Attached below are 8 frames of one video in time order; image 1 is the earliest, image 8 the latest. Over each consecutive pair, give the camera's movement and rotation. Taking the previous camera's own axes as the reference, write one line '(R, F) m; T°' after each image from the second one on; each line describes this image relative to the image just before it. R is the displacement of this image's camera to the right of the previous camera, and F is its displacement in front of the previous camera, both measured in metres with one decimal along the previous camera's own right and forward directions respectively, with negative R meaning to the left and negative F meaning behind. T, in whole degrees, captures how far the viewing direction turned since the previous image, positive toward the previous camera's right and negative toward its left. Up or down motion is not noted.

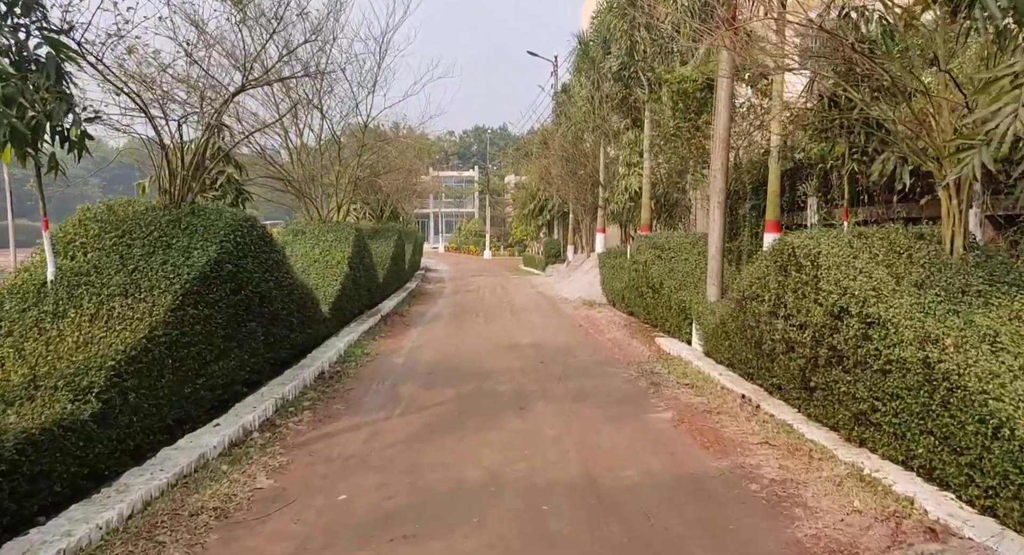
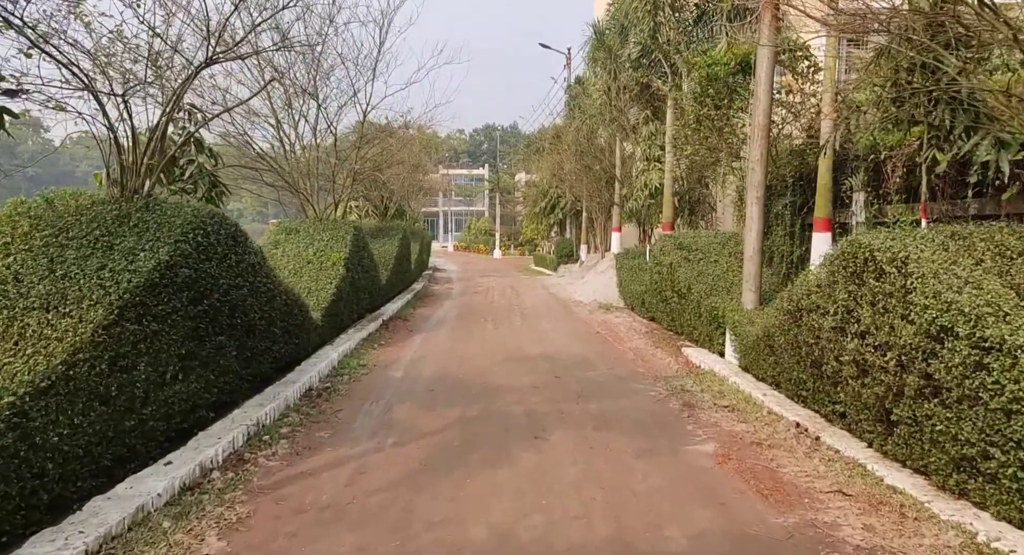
(0.0, +1.0) m; -1°
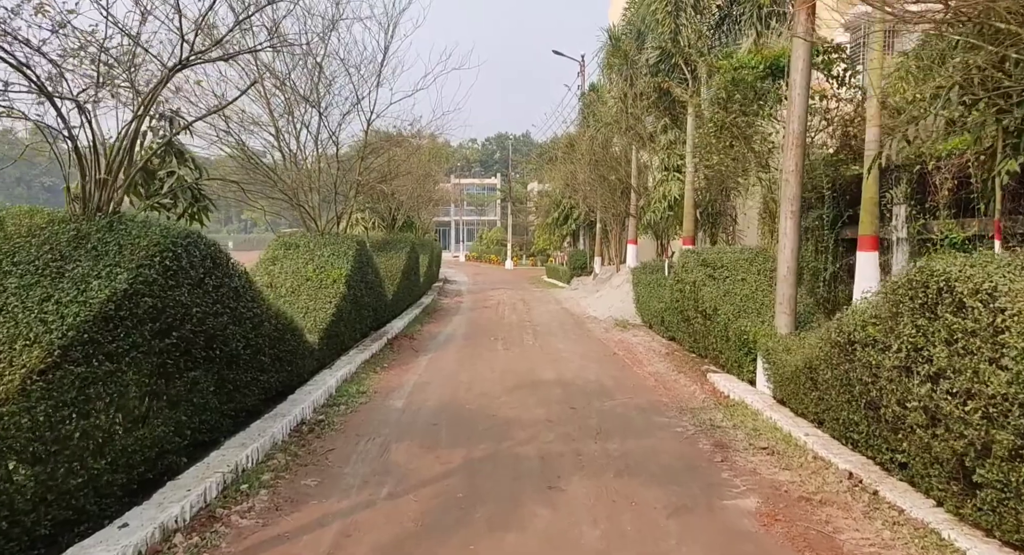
(0.0, +0.7) m; -1°
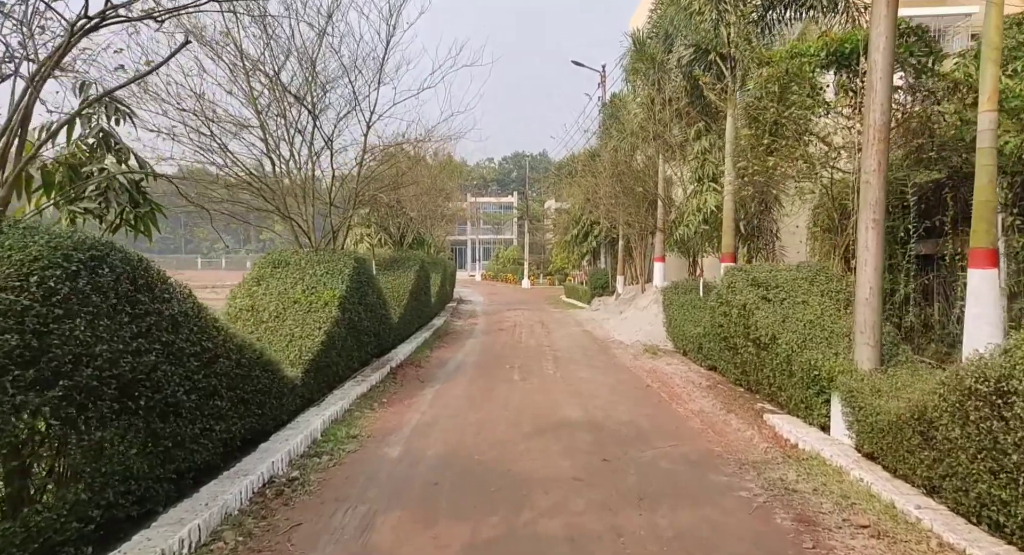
(0.0, +1.4) m; -1°
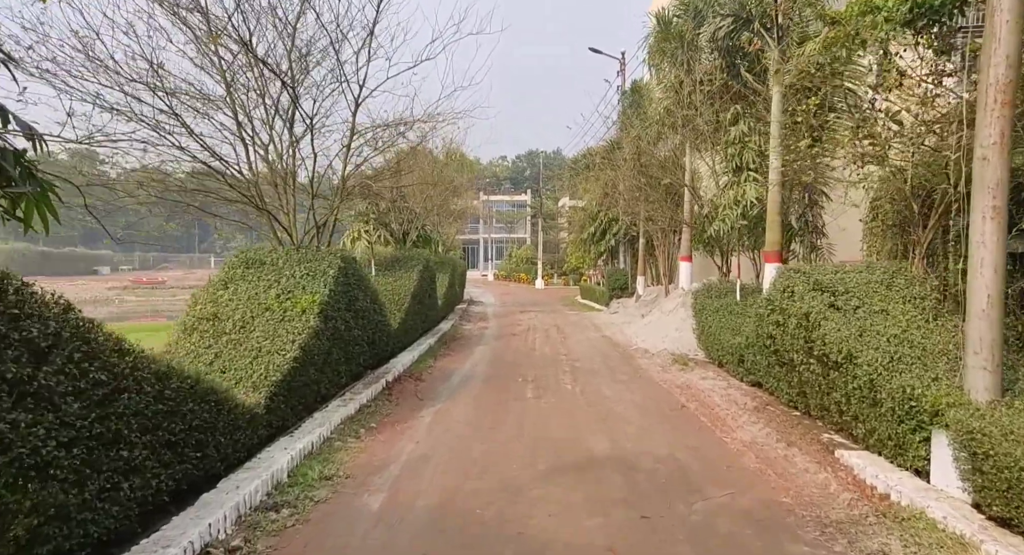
(0.0, +1.4) m; -1°
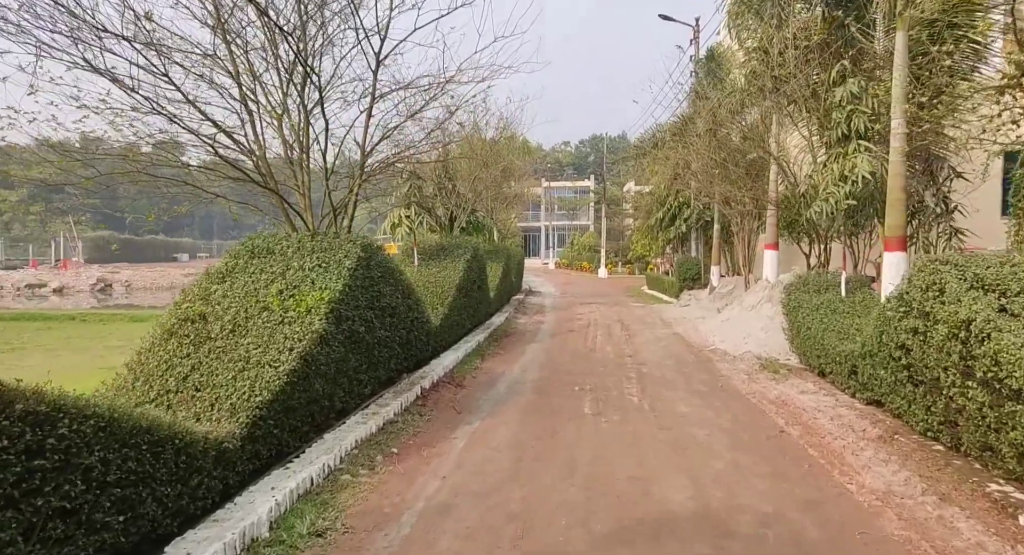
(+0.1, +1.6) m; -5°
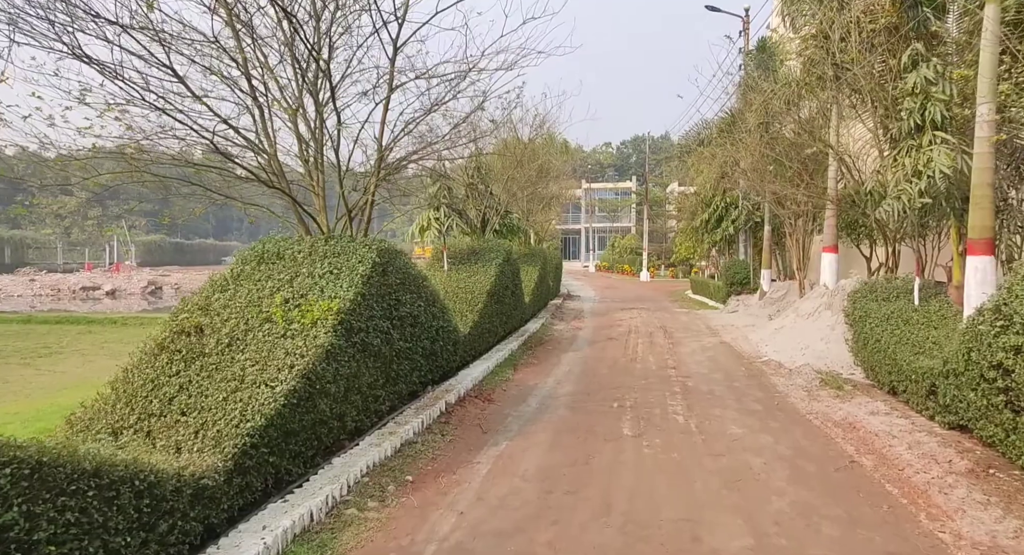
(+0.1, +0.7) m; -3°
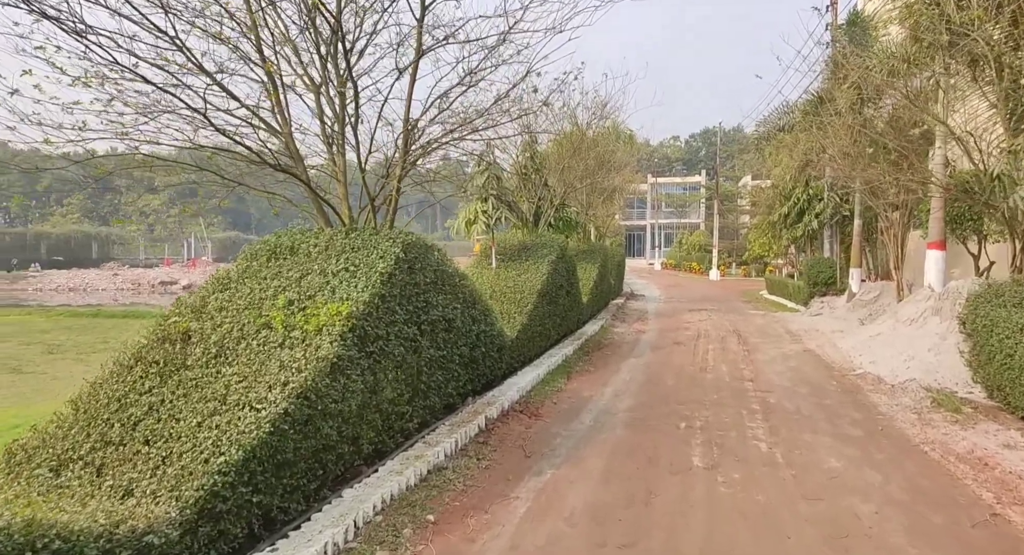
(+0.1, +1.0) m; -5°
